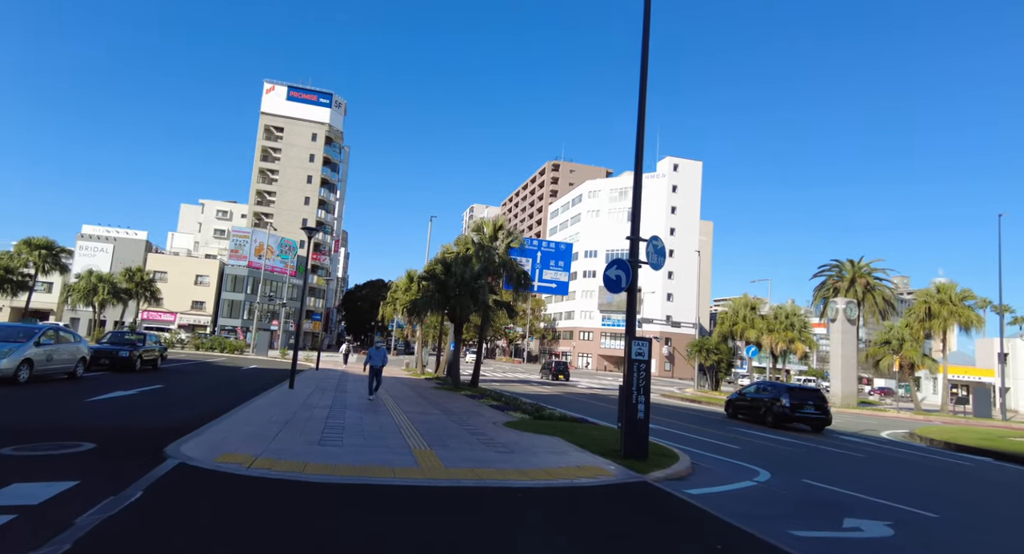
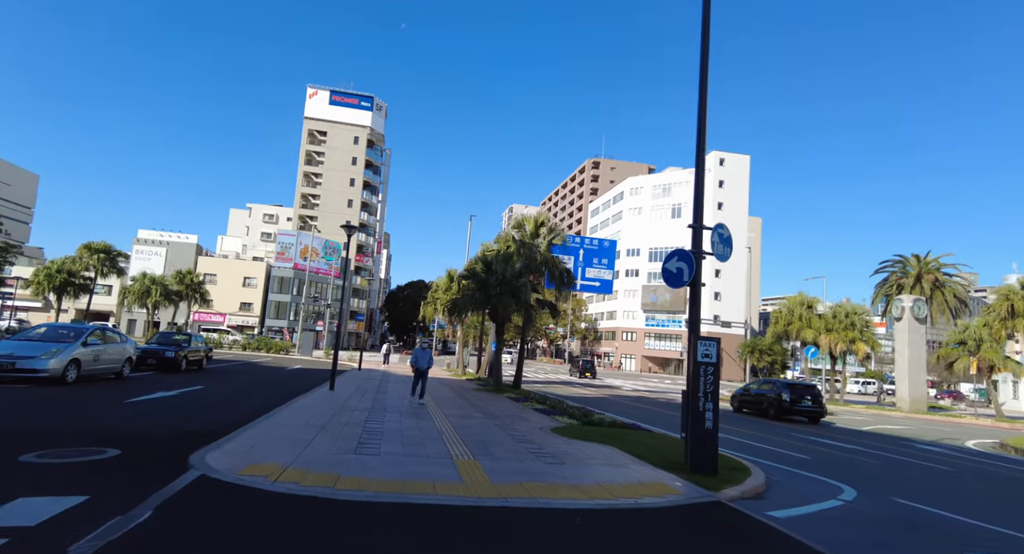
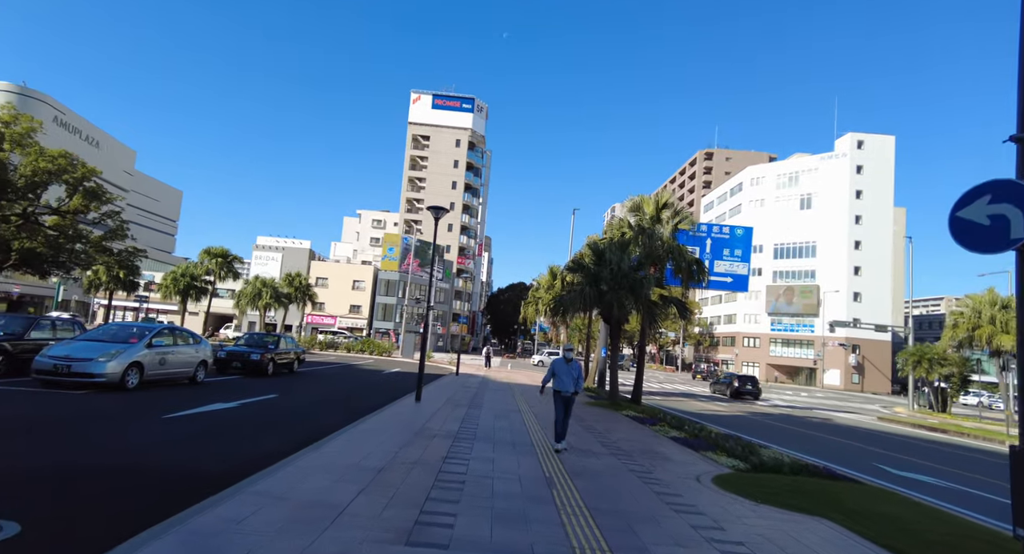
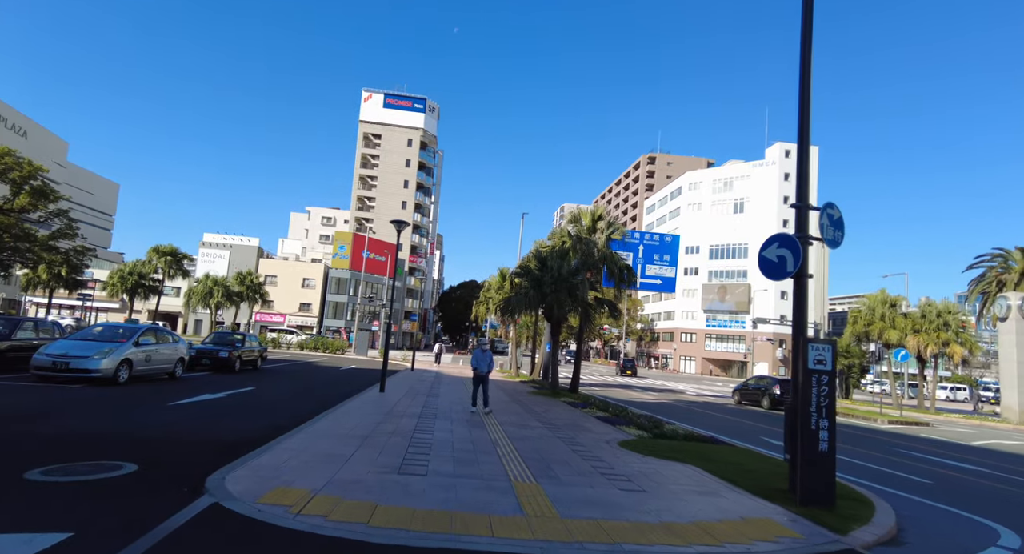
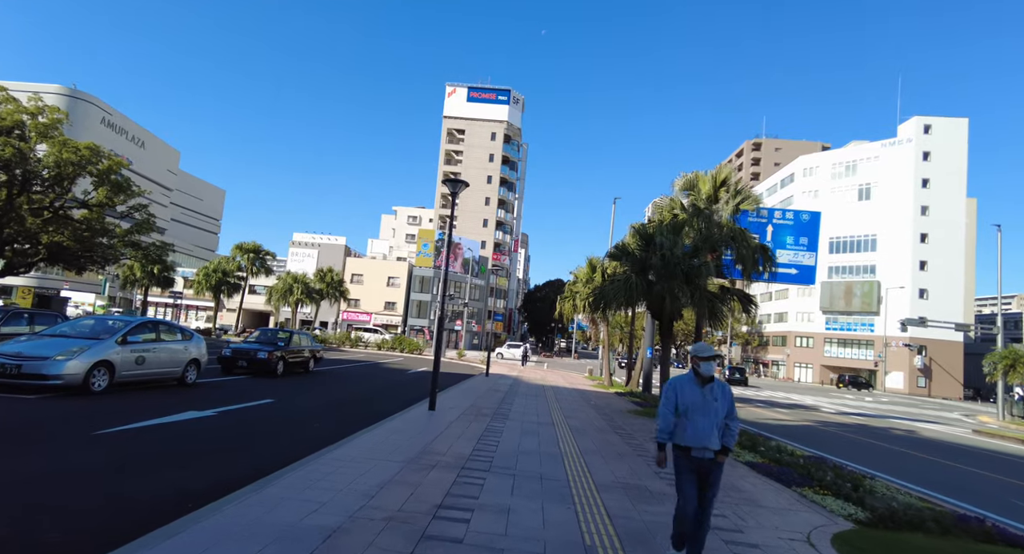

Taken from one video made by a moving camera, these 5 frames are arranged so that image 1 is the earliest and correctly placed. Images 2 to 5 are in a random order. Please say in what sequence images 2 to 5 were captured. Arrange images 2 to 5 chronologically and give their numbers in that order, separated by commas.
2, 4, 3, 5
